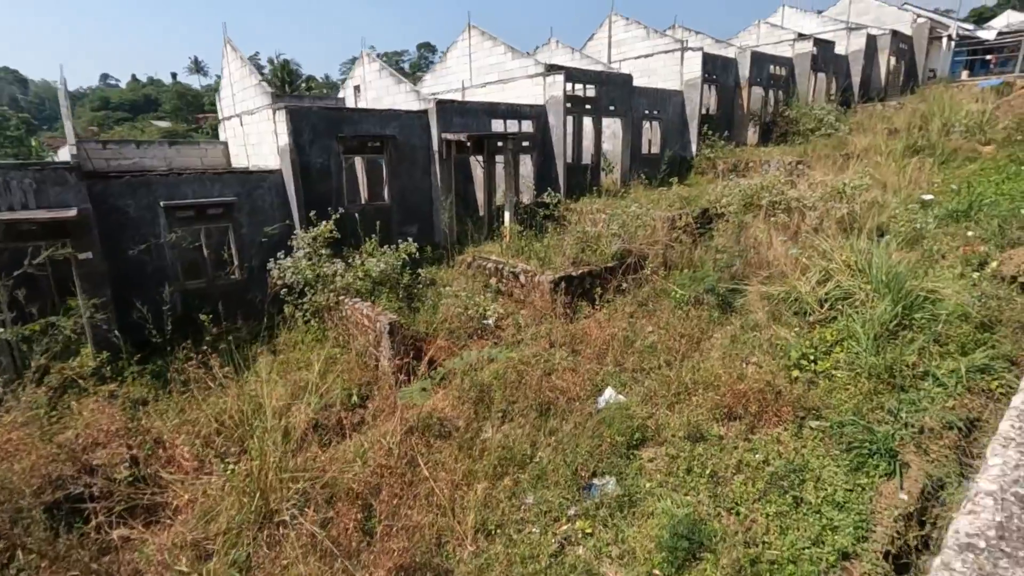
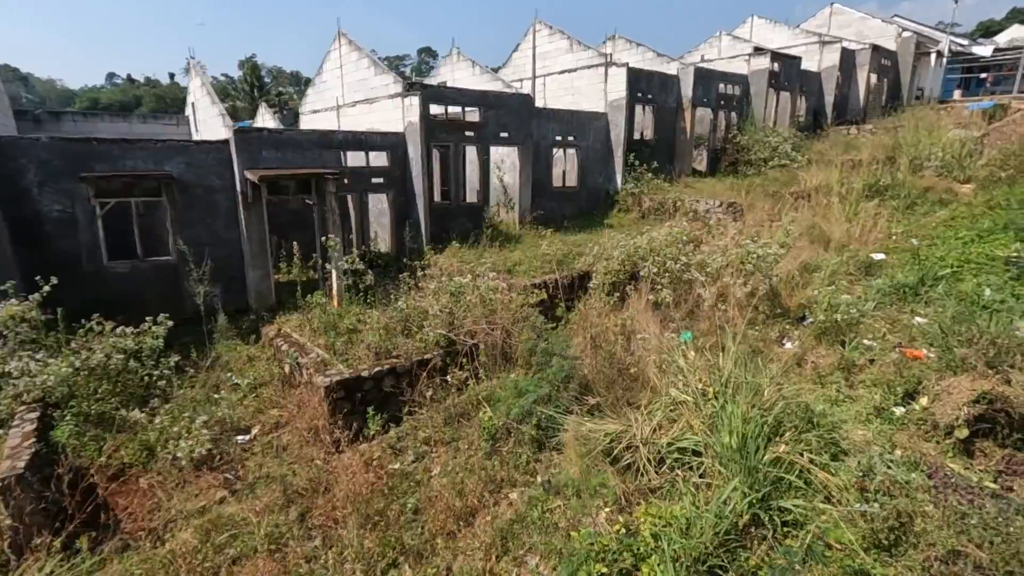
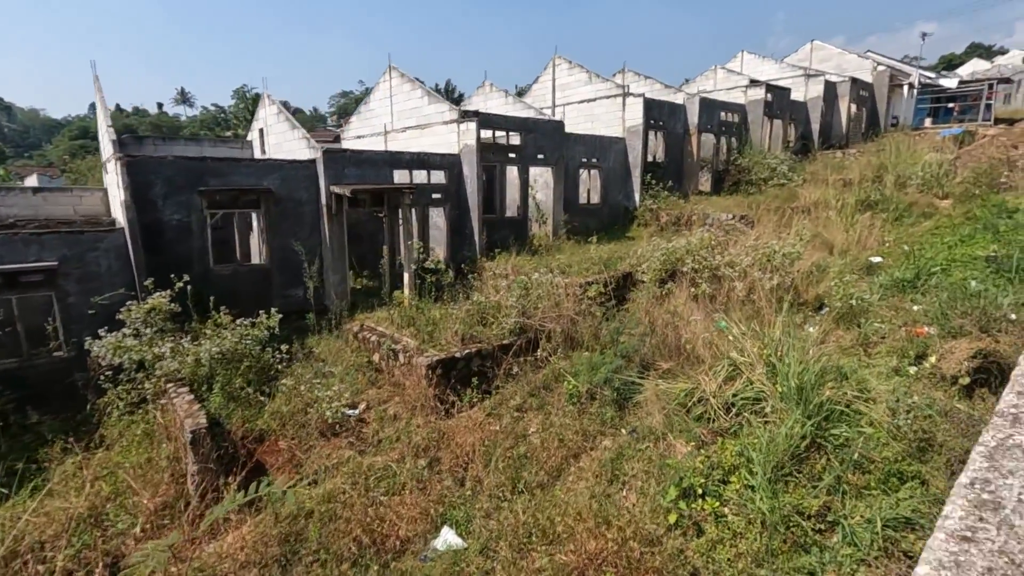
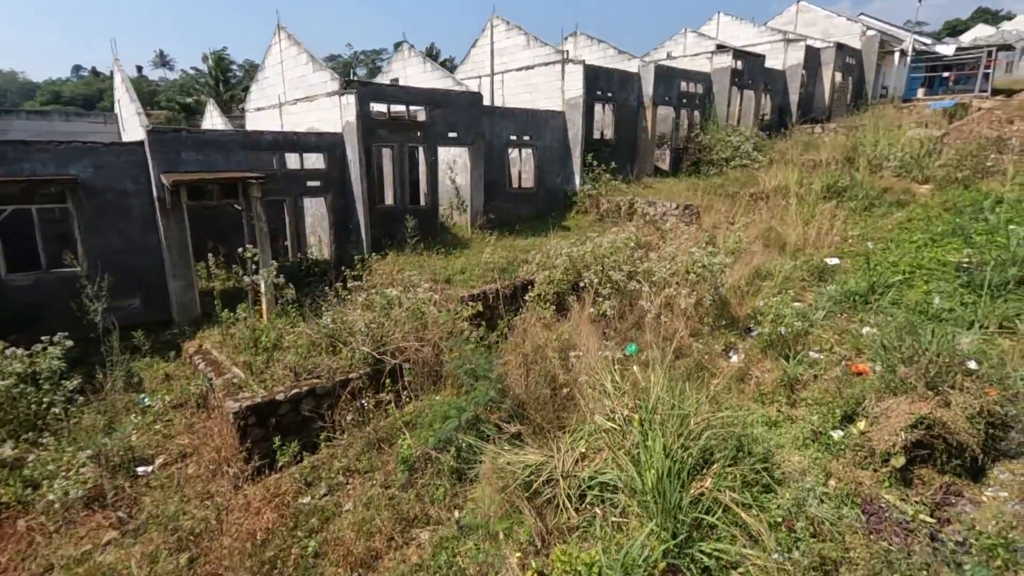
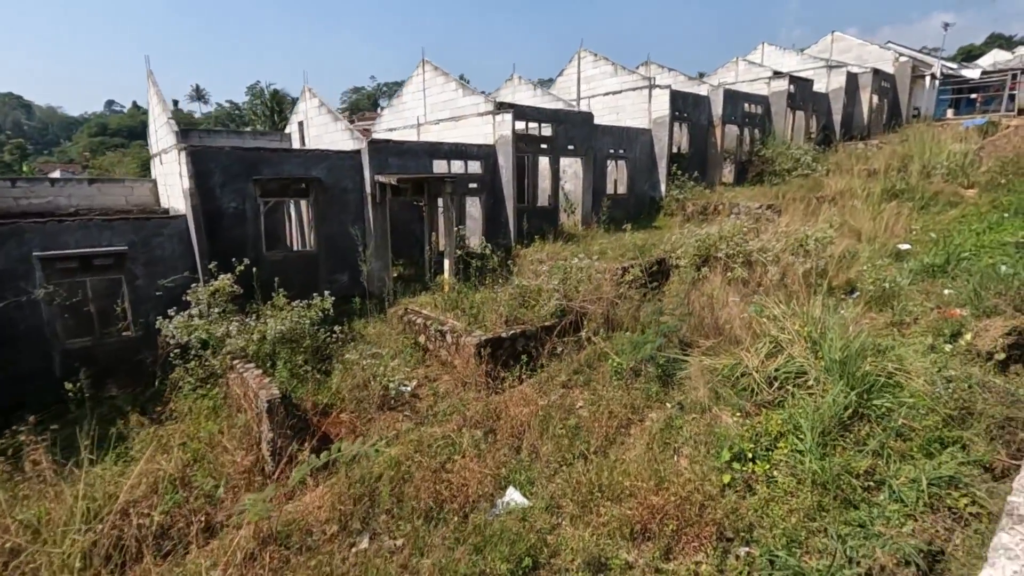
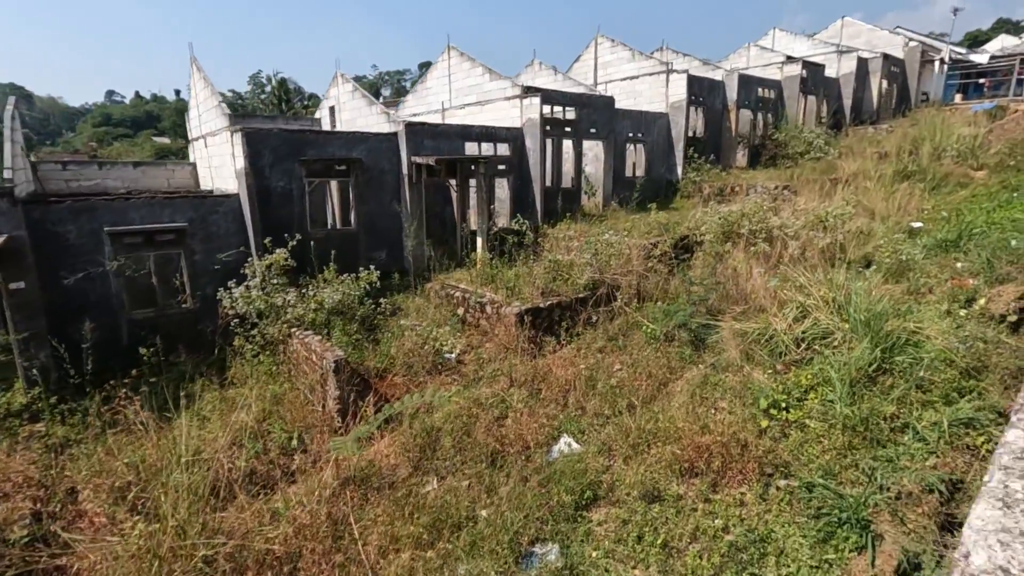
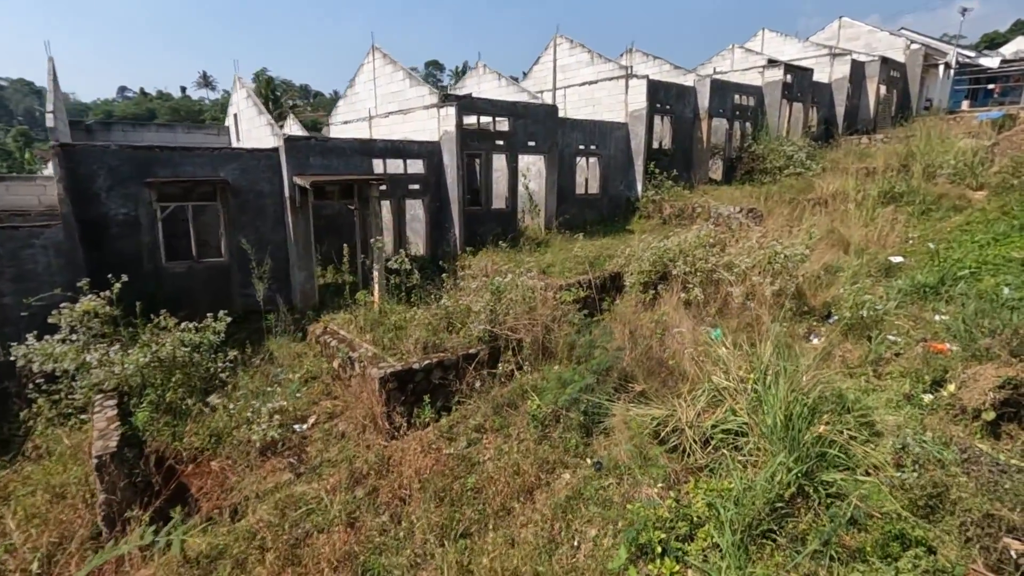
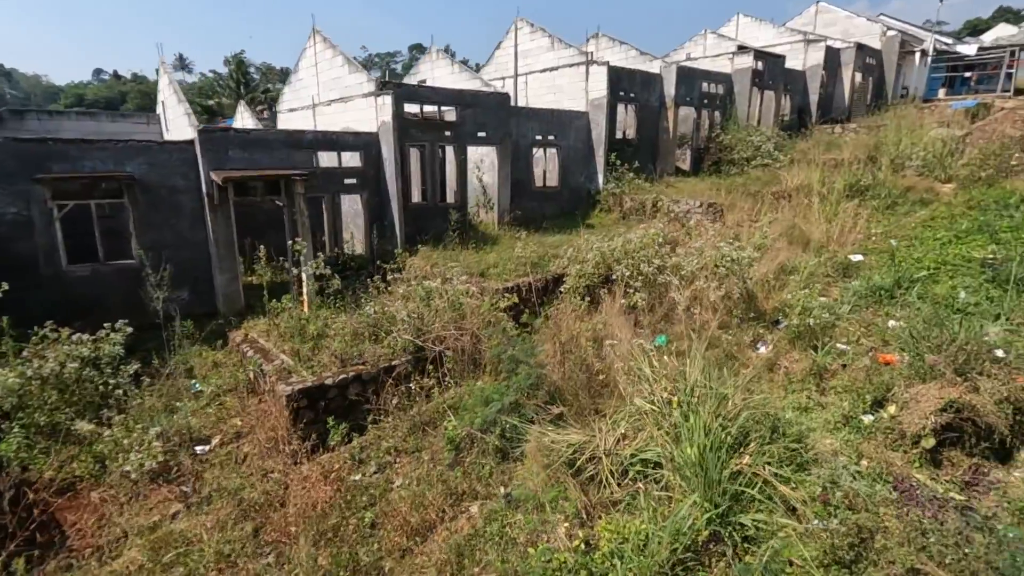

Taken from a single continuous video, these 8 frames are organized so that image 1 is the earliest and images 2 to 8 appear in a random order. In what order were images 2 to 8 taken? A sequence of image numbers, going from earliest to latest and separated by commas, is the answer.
6, 5, 3, 7, 2, 8, 4
